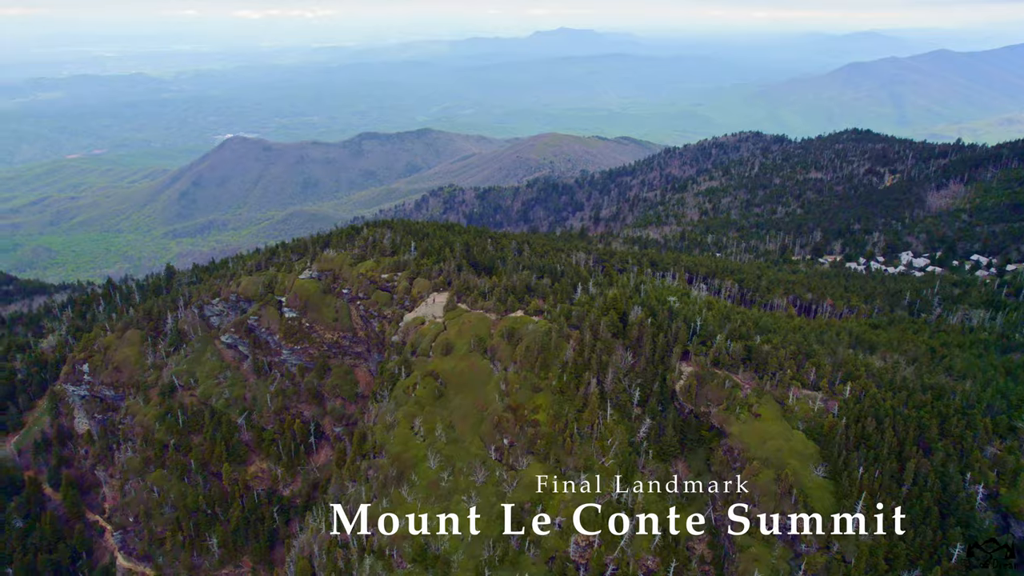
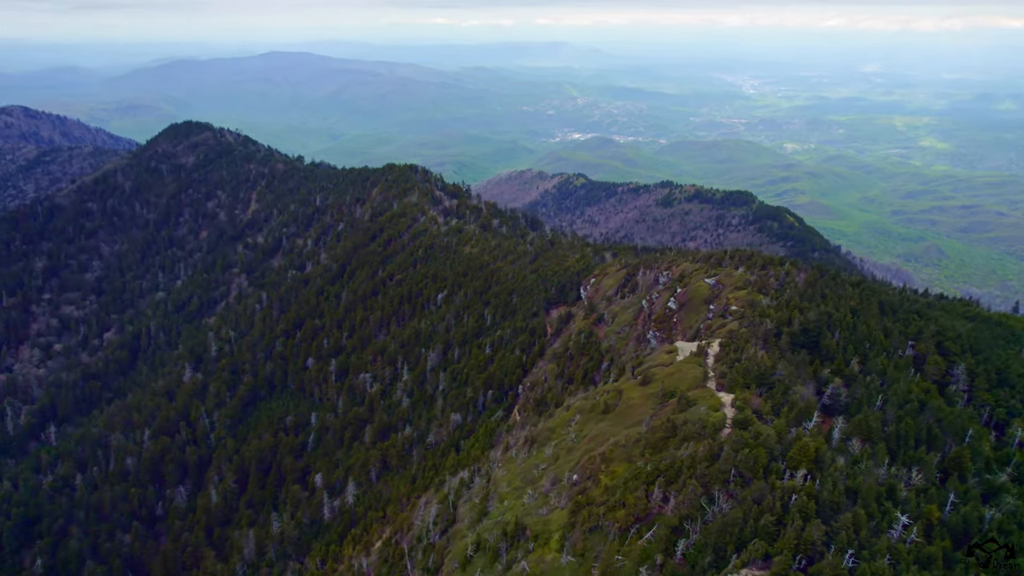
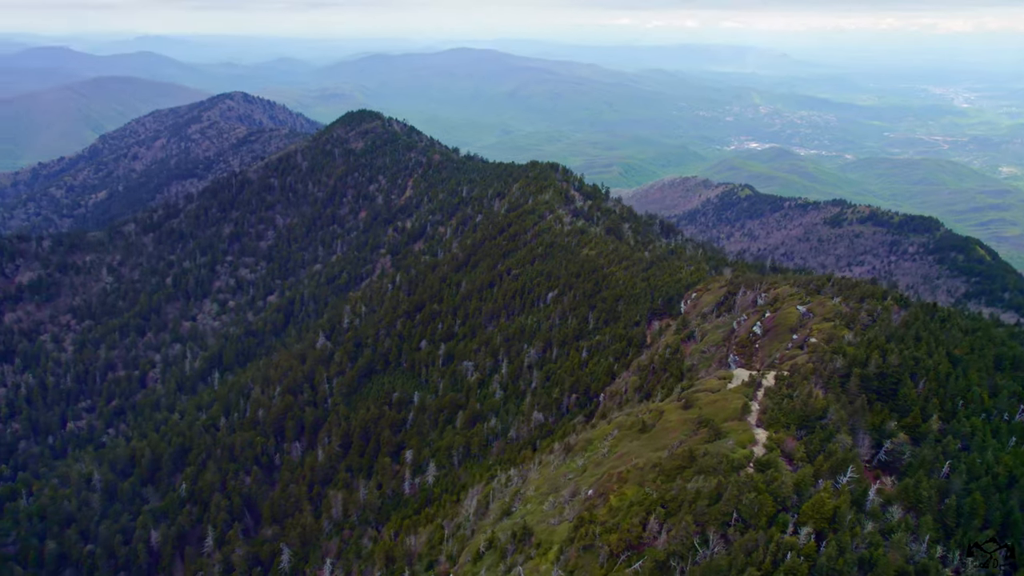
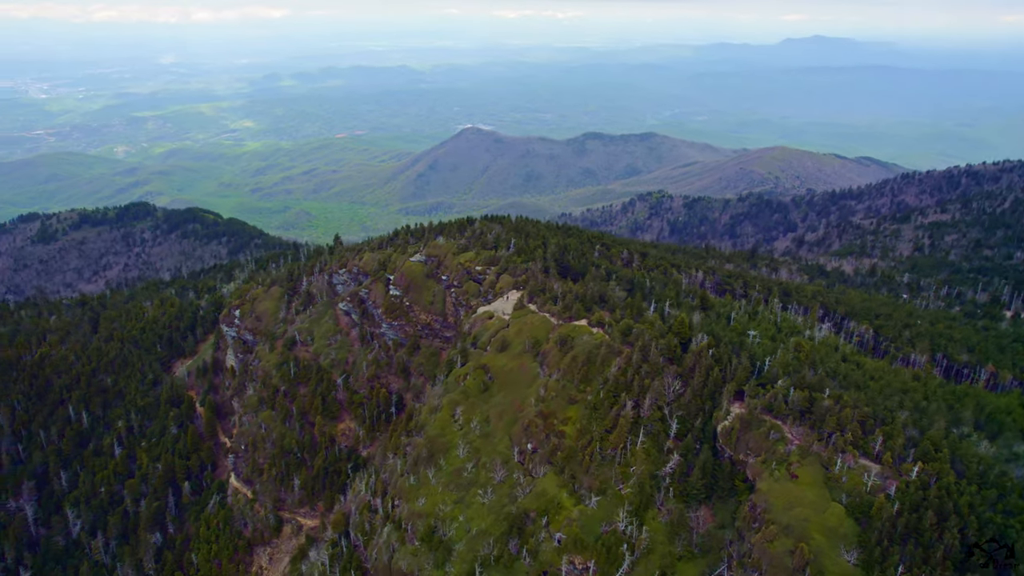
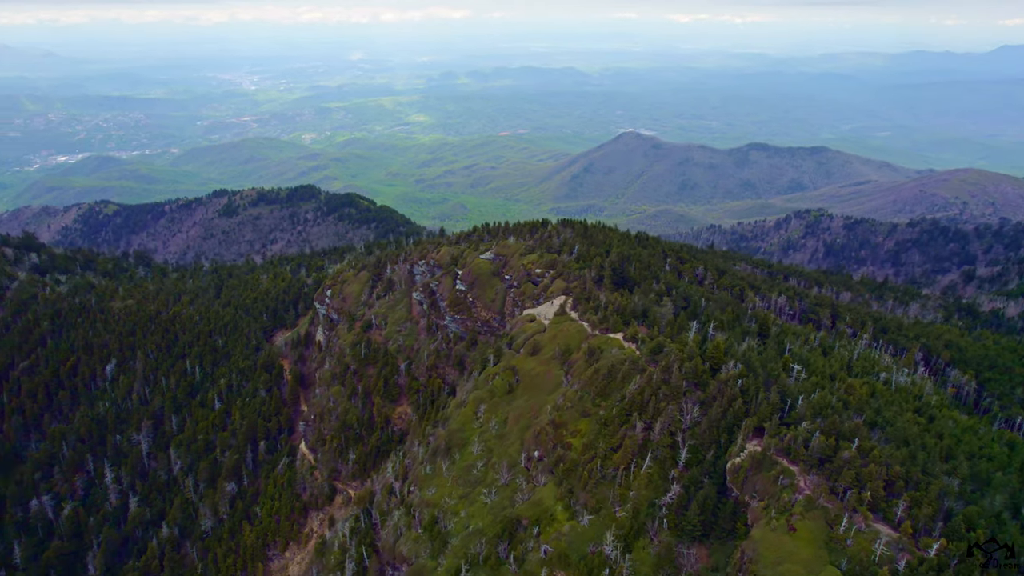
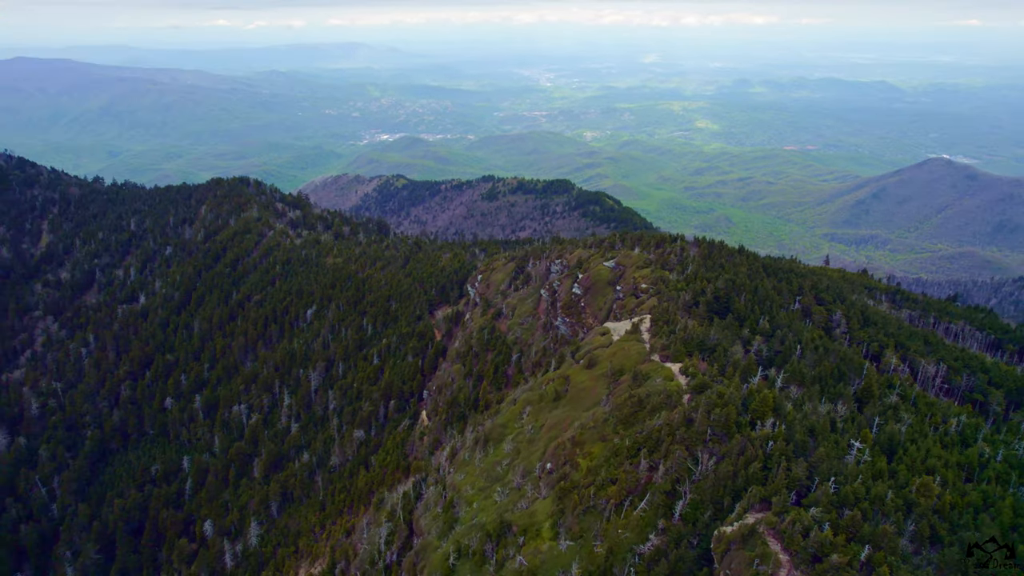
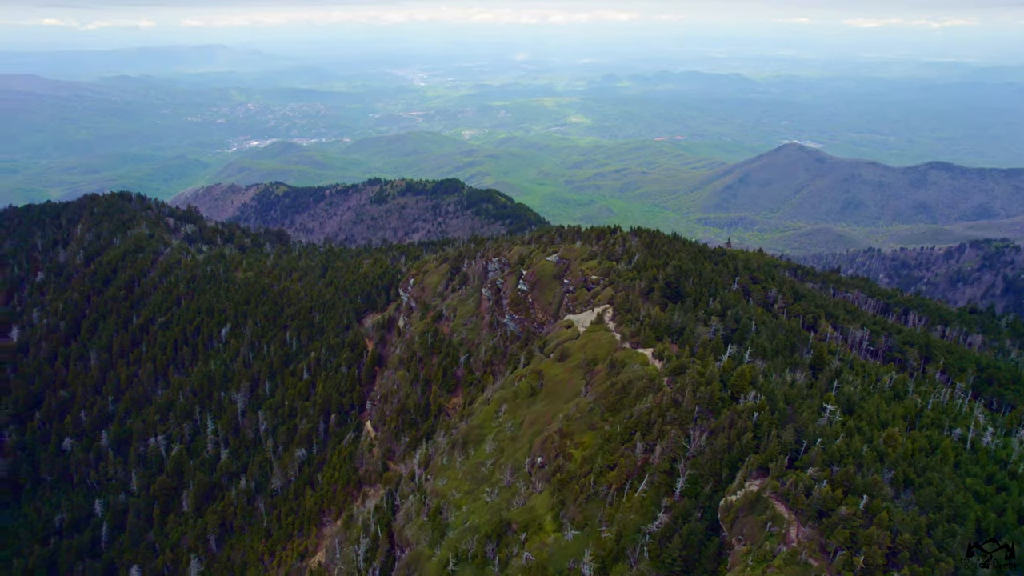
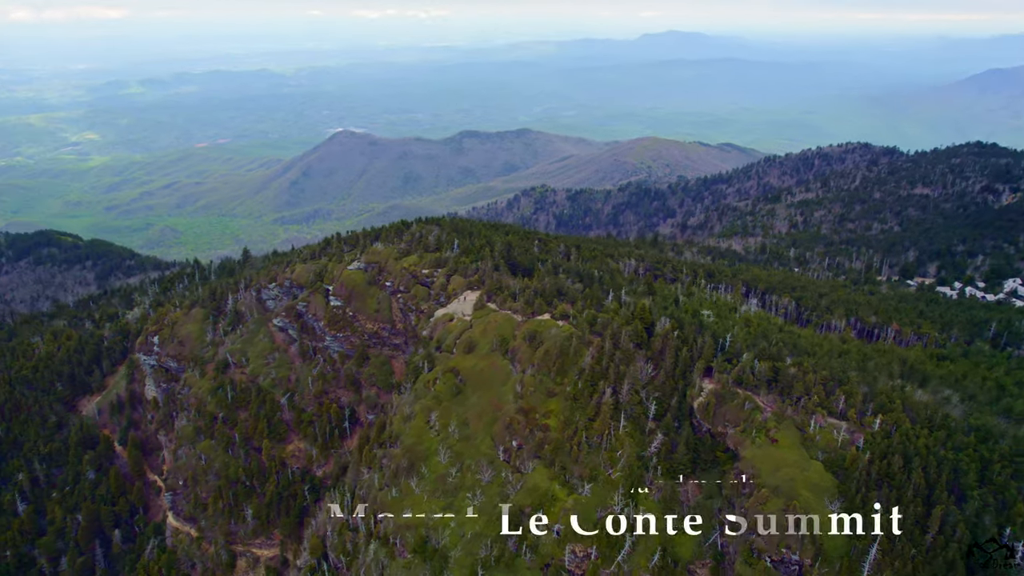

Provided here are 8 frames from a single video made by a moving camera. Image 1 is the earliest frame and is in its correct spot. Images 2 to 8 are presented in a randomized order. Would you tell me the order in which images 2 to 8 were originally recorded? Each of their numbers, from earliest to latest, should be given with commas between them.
8, 4, 5, 7, 6, 2, 3
